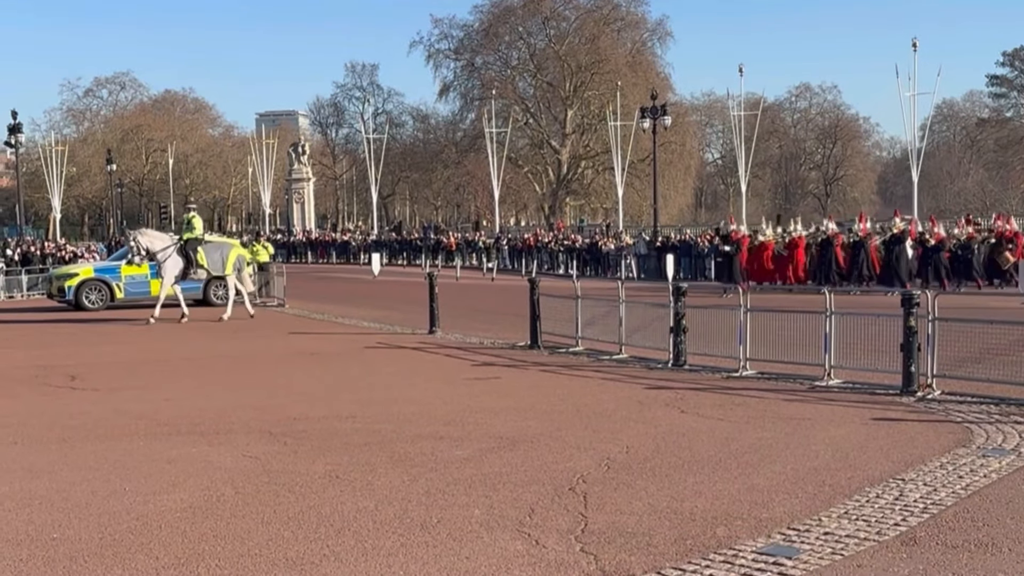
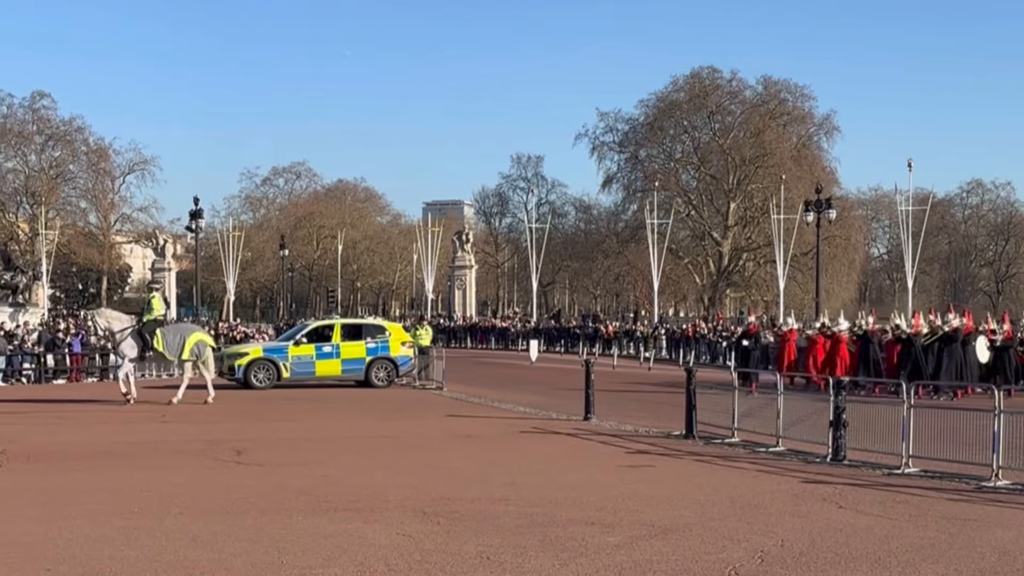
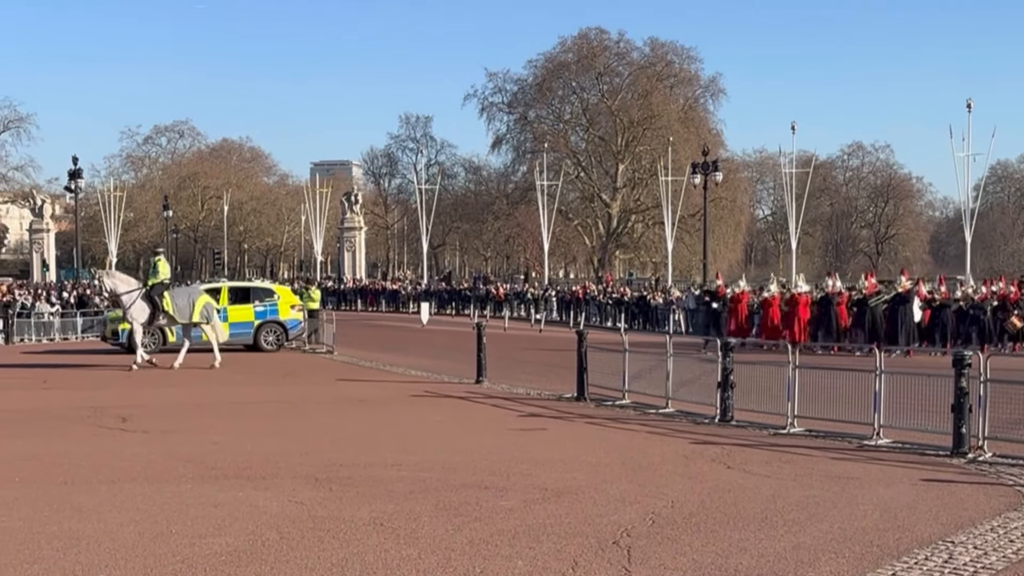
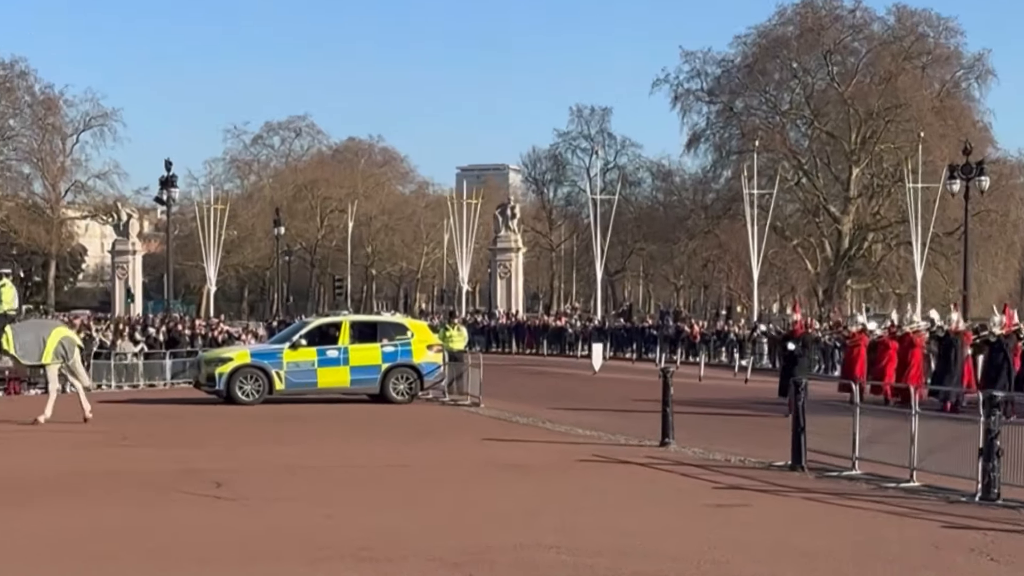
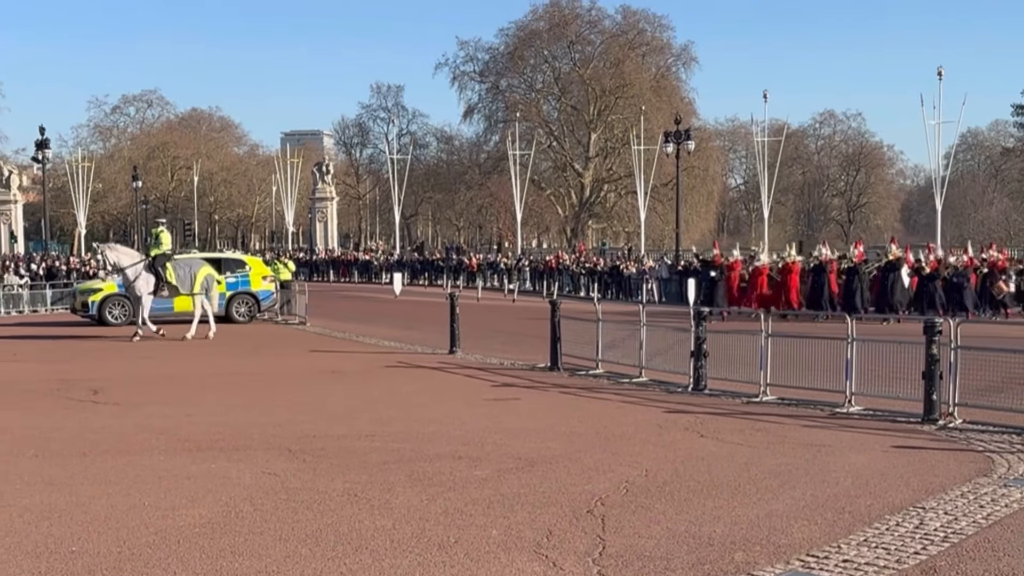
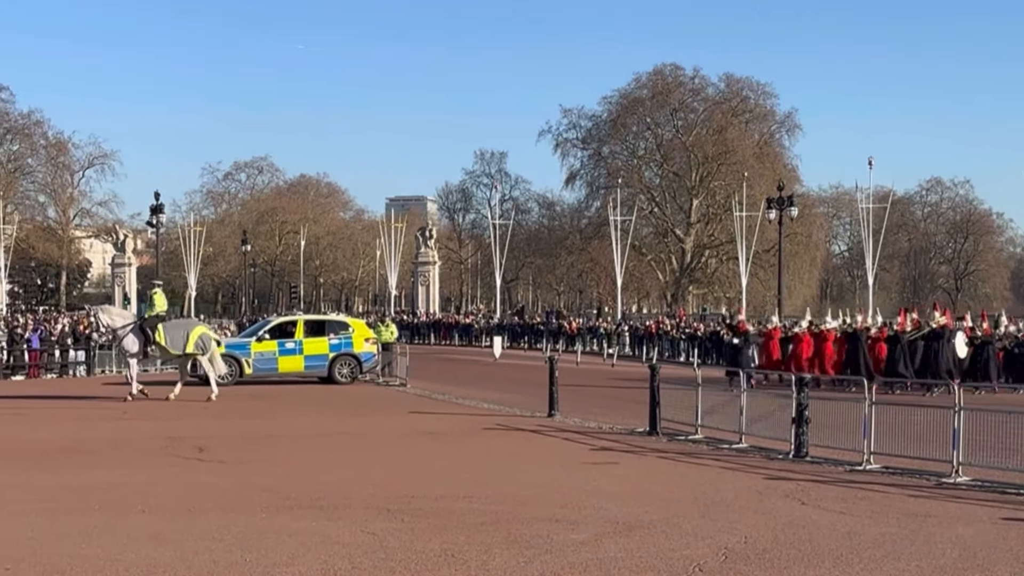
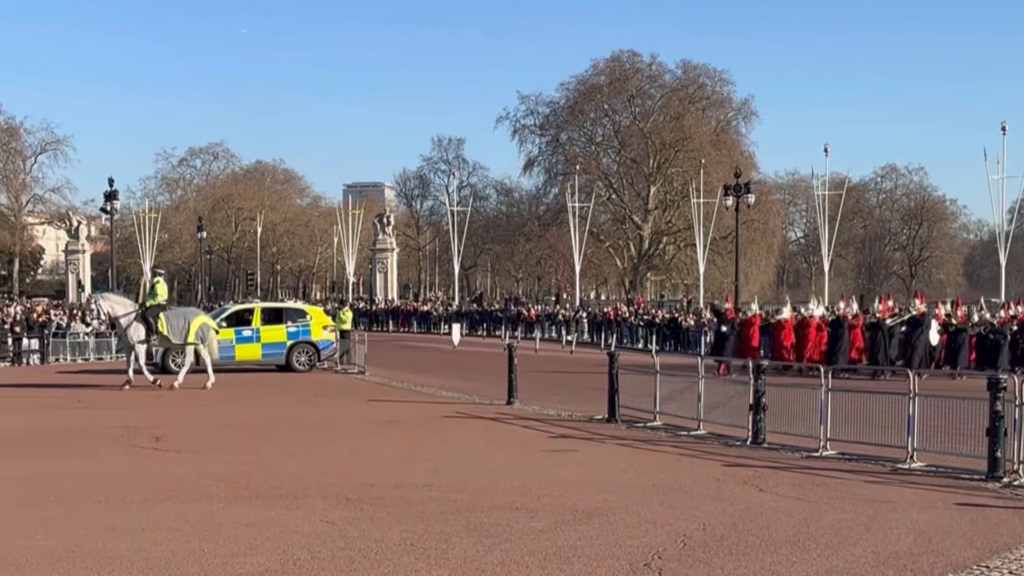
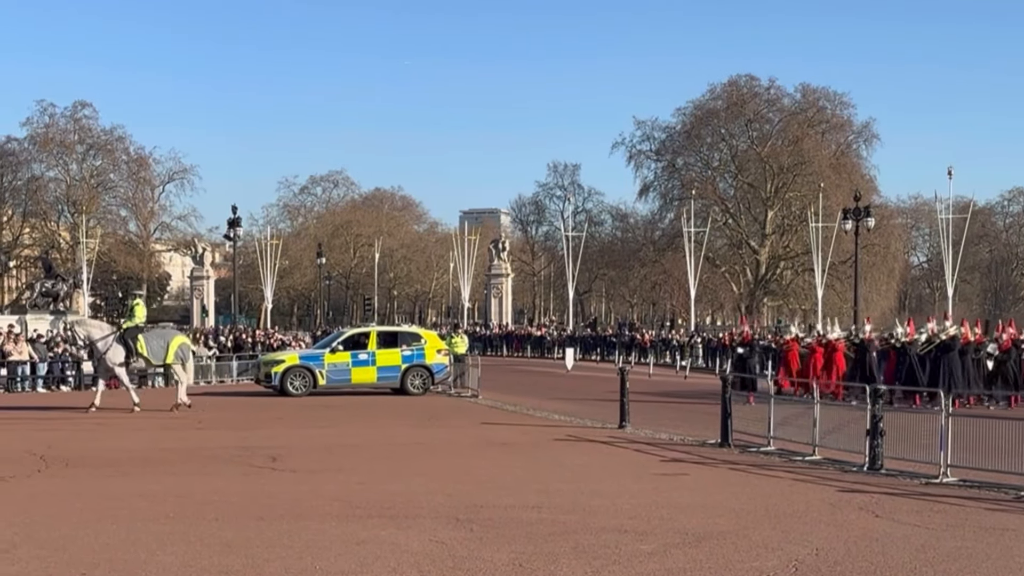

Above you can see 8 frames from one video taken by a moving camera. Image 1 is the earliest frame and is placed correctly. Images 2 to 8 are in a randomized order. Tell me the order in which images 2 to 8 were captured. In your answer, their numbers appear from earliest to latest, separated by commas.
5, 3, 7, 6, 2, 8, 4
